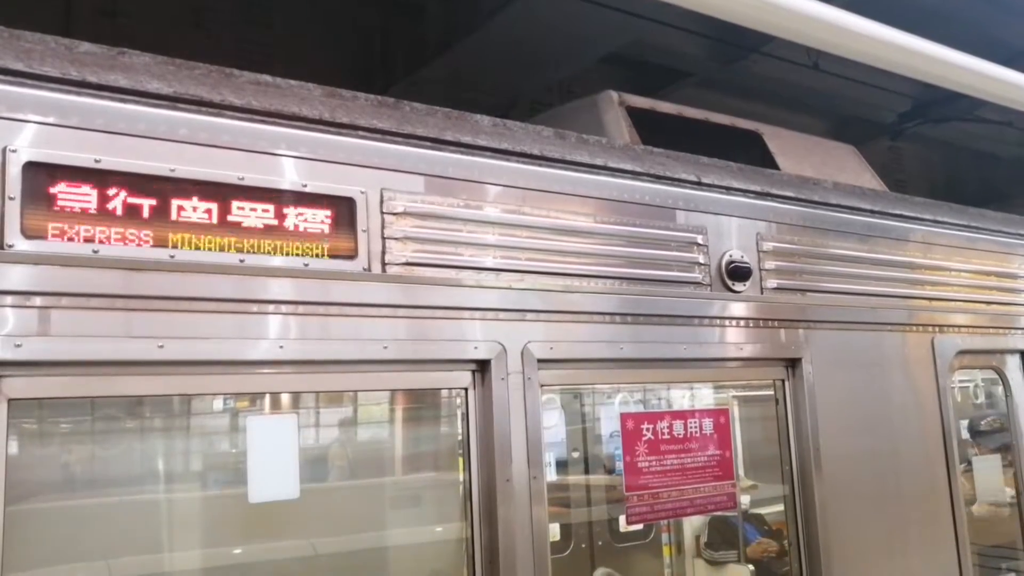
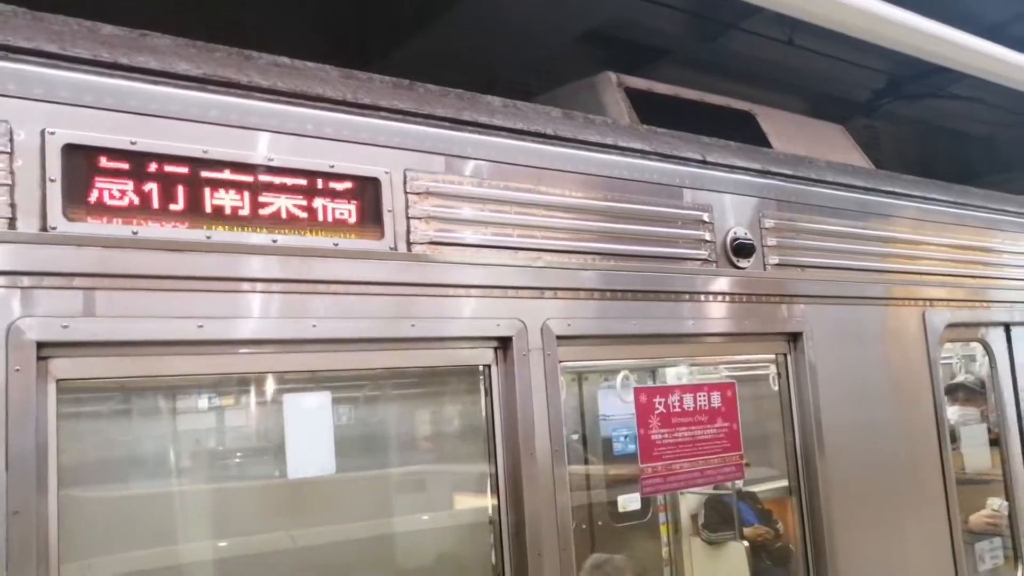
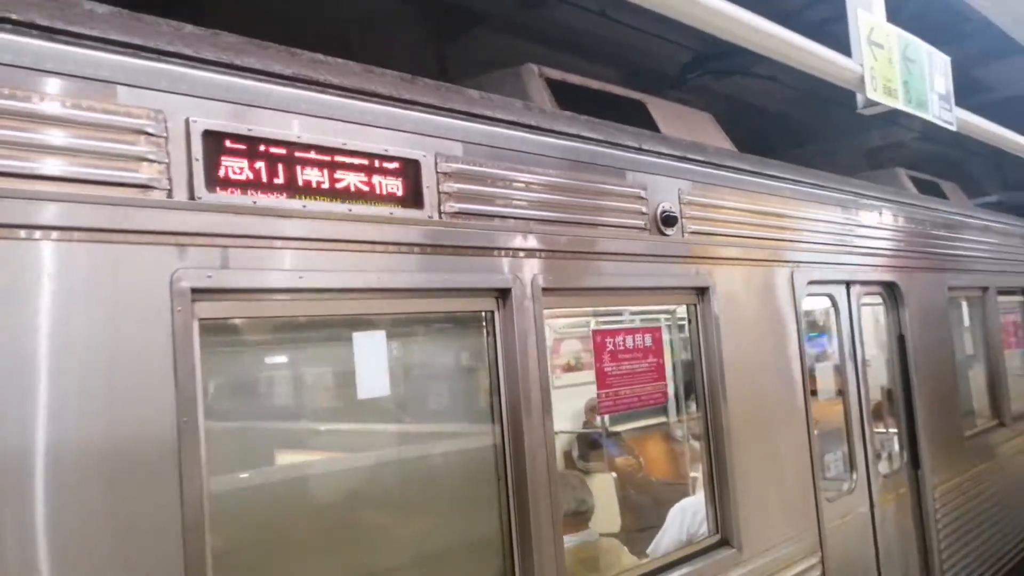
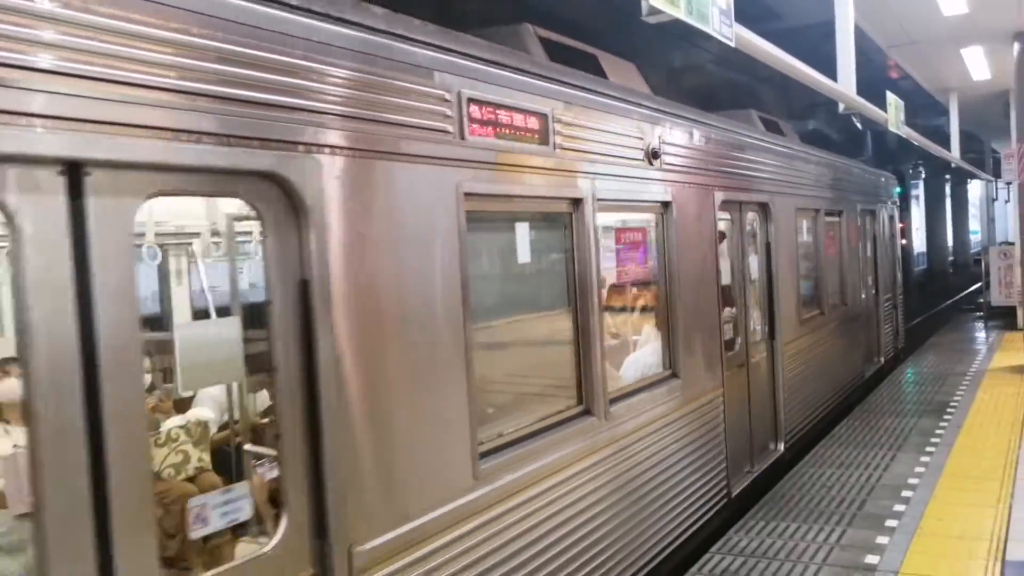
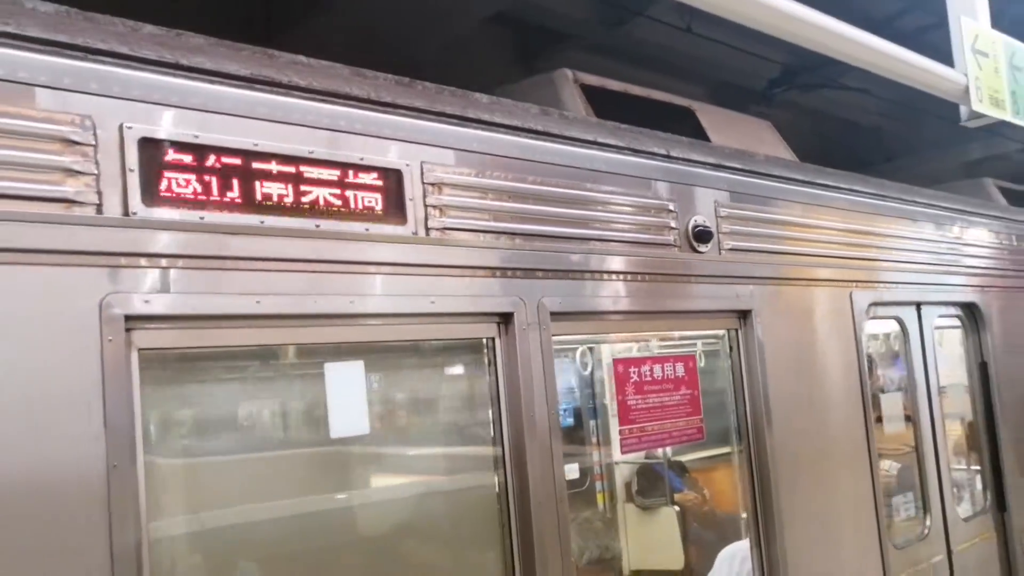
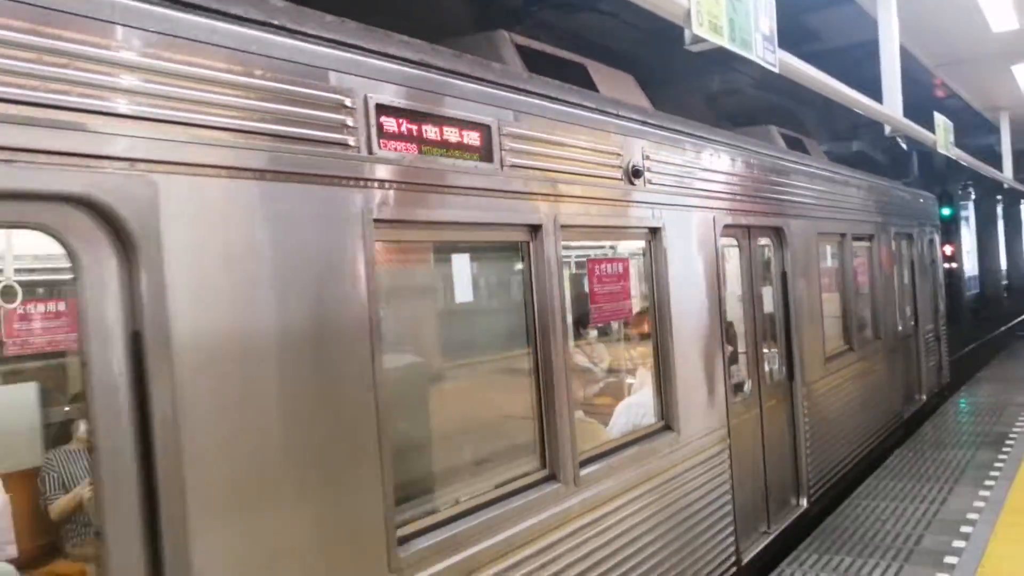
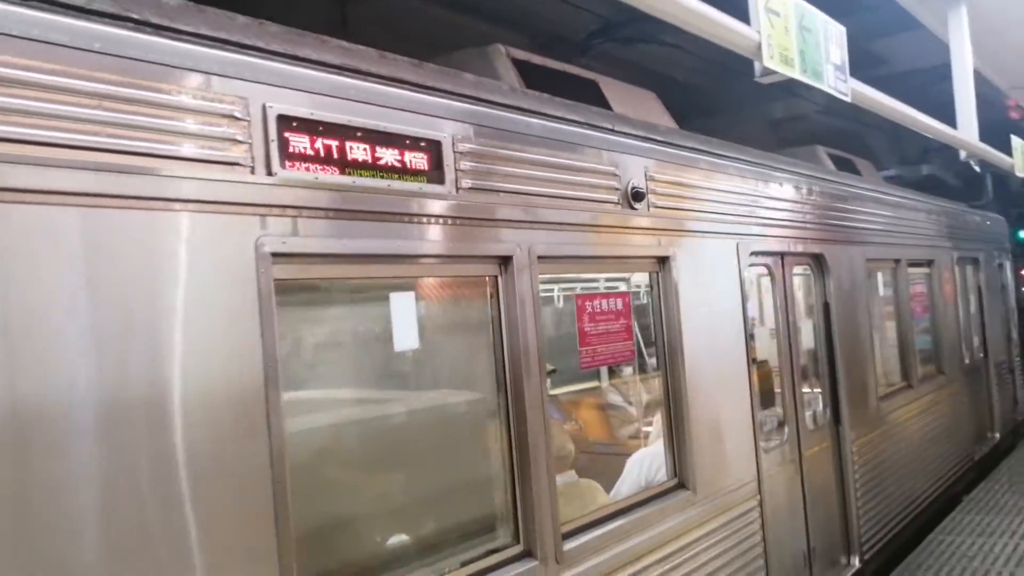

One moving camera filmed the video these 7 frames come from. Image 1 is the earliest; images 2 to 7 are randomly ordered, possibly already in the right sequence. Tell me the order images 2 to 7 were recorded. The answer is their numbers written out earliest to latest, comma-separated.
2, 5, 3, 7, 6, 4
